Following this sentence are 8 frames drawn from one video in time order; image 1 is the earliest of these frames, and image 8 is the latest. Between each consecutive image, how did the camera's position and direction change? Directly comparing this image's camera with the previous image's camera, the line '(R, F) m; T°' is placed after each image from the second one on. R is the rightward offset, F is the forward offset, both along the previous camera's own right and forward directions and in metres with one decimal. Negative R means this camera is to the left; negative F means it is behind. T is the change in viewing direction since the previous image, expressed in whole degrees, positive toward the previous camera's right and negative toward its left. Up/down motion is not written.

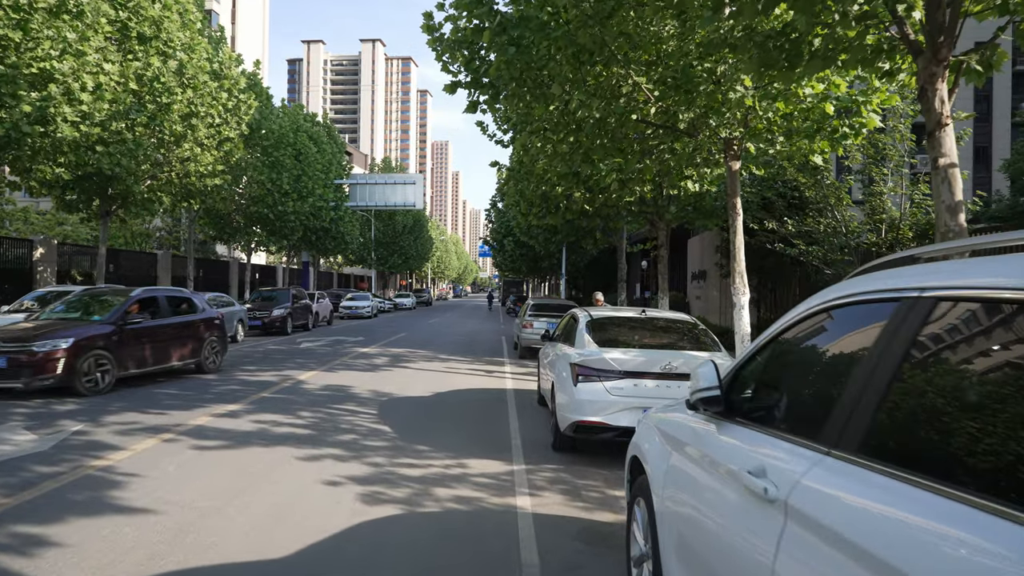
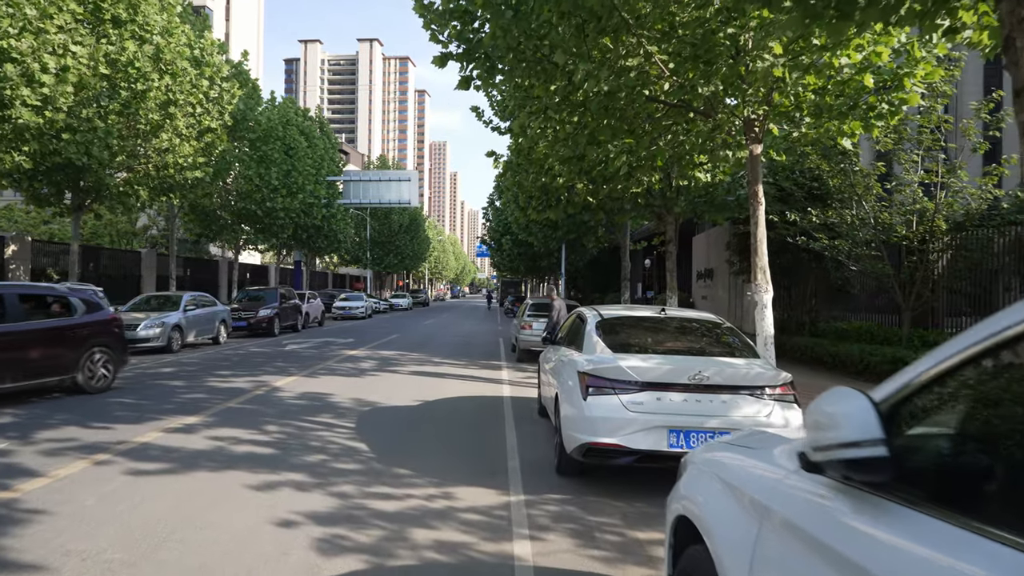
(0.0, +1.2) m; 0°
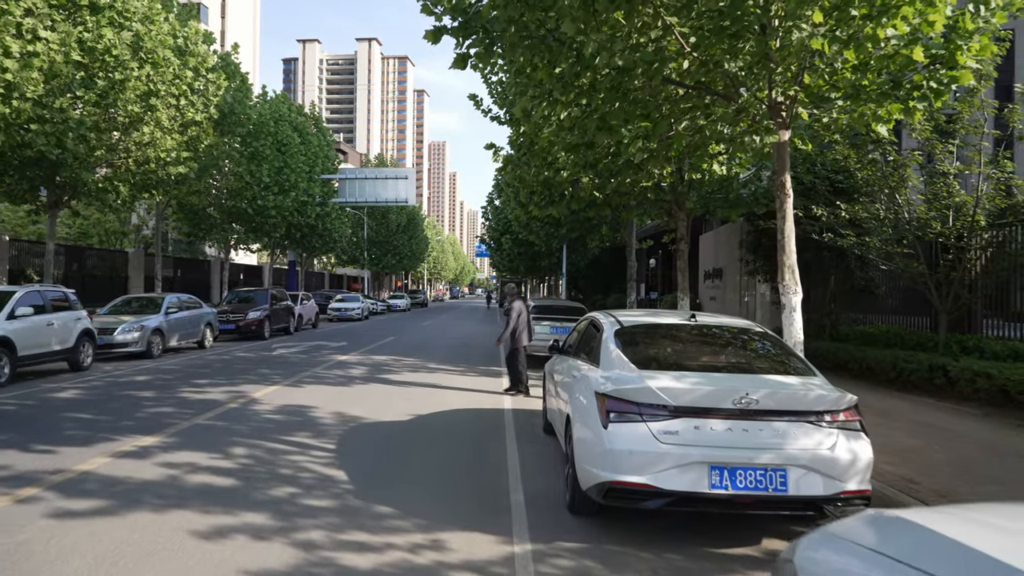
(0.0, +1.0) m; 0°
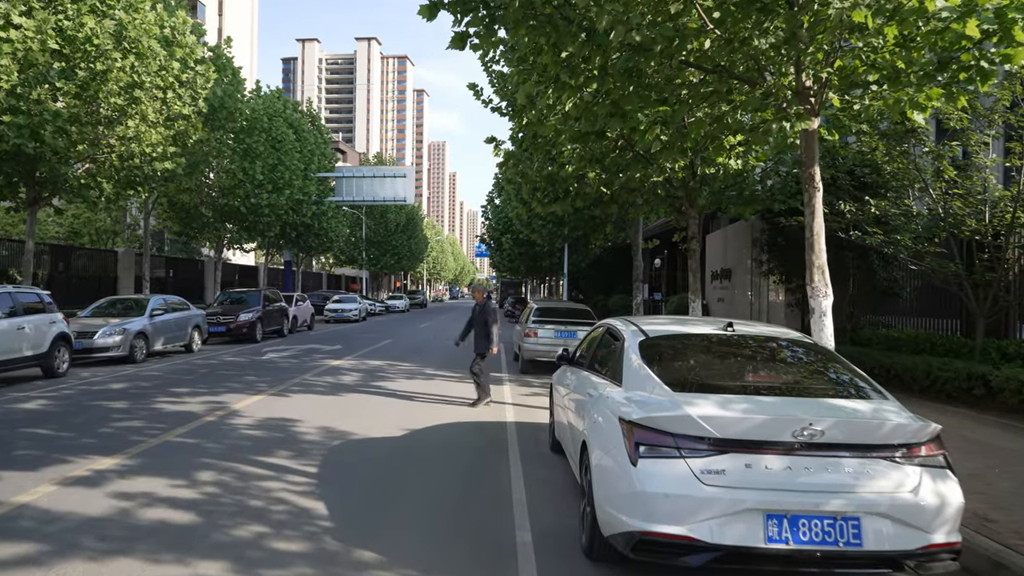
(0.0, +0.8) m; 0°
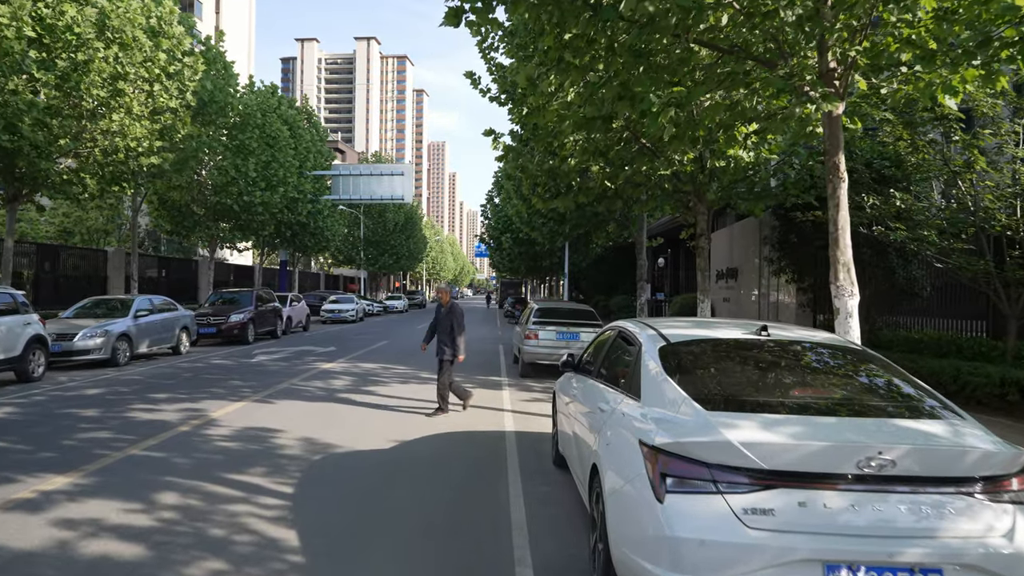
(0.0, +0.7) m; 0°
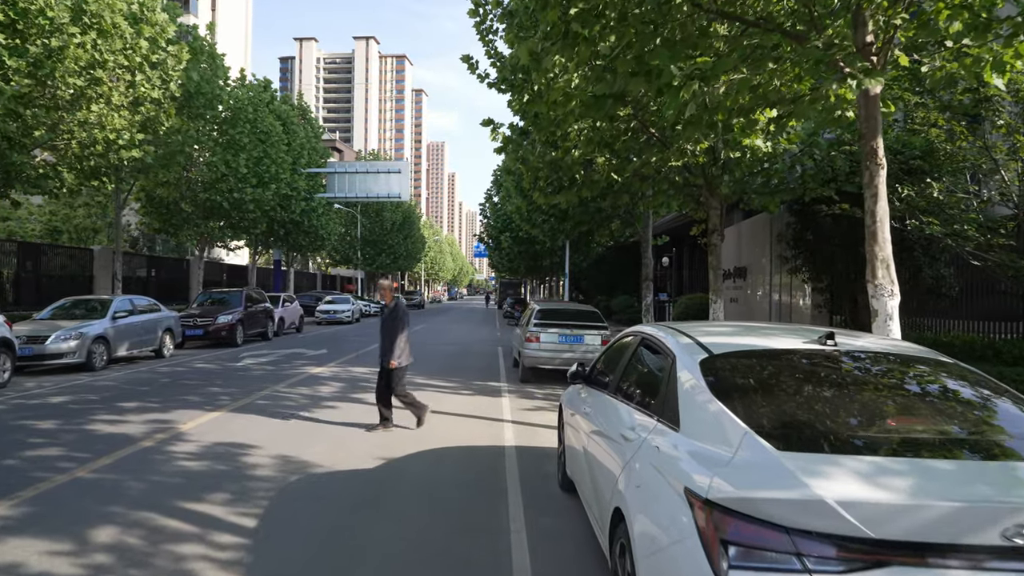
(0.0, +0.9) m; 0°
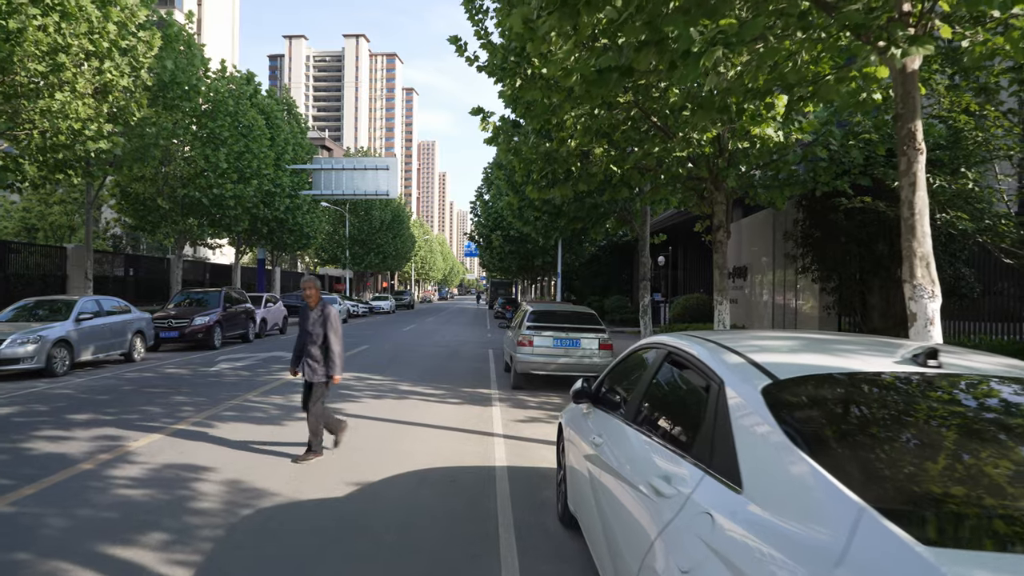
(0.0, +0.9) m; +1°
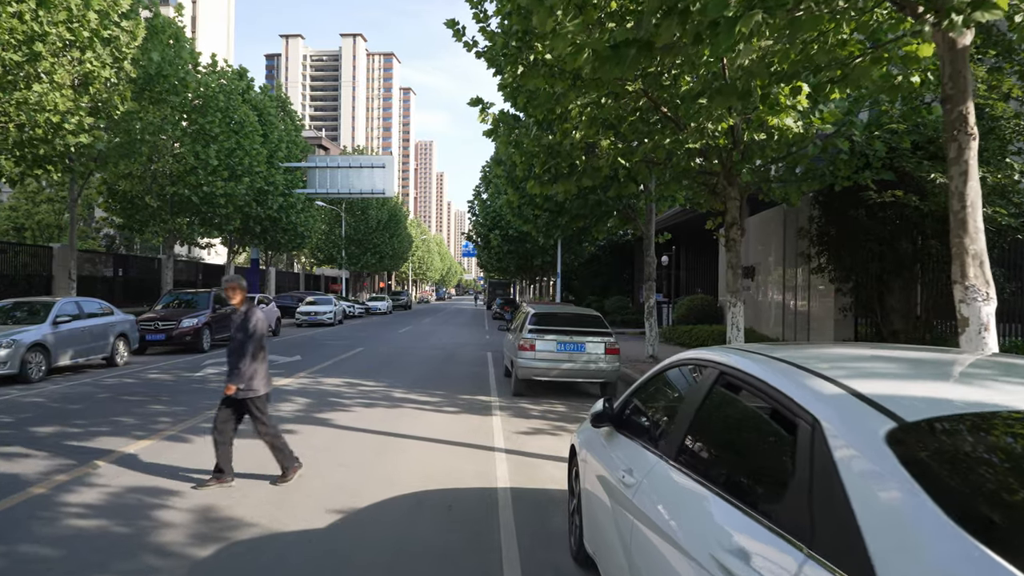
(-0.1, +0.7) m; 0°
